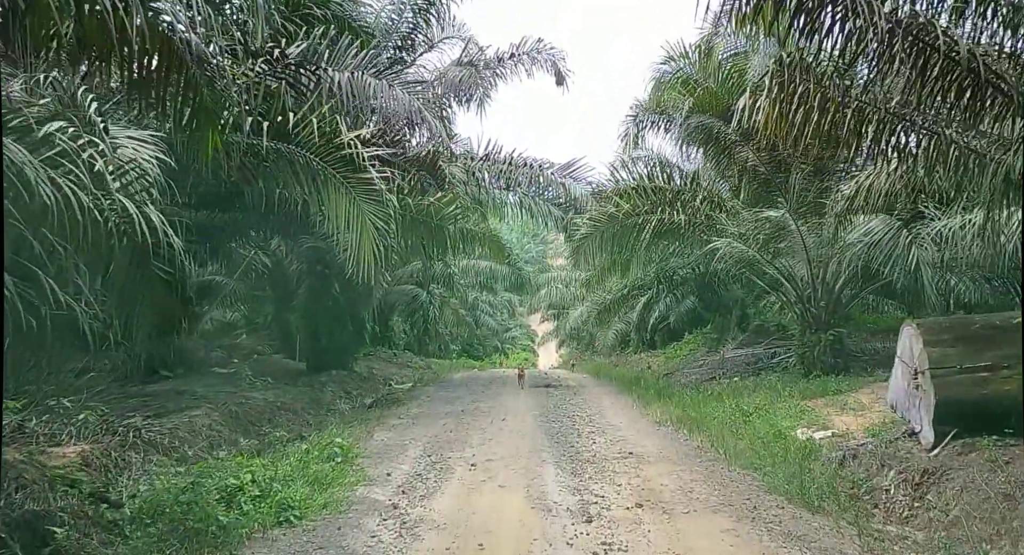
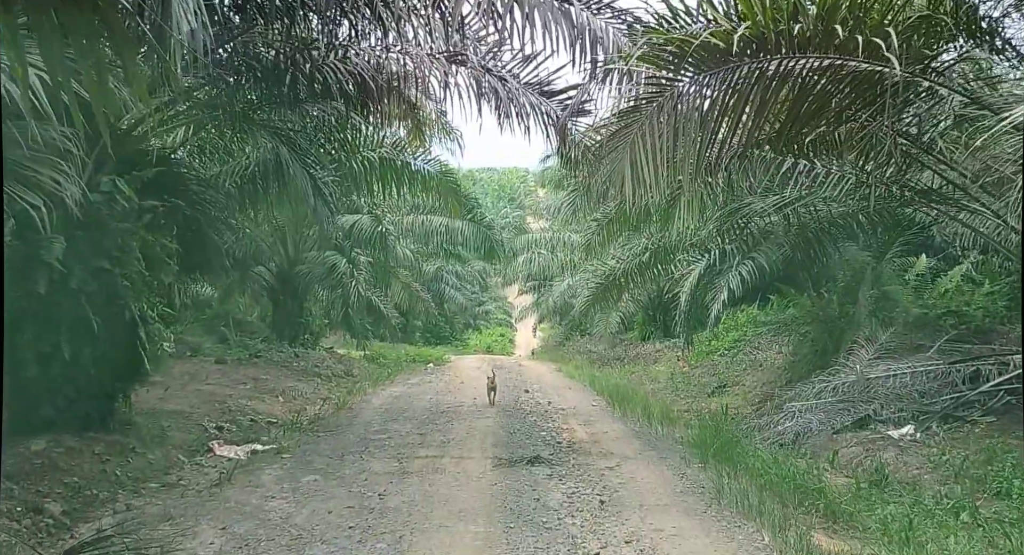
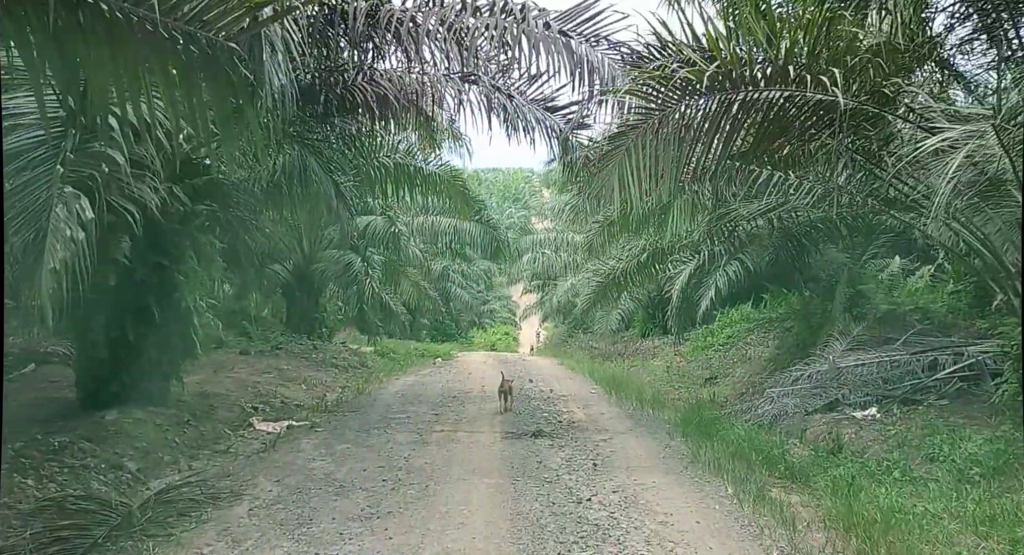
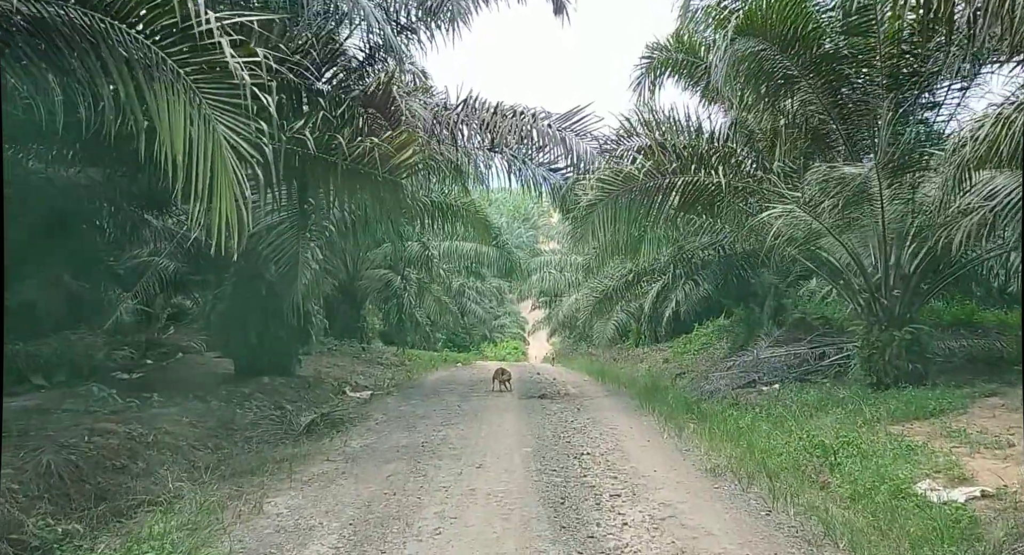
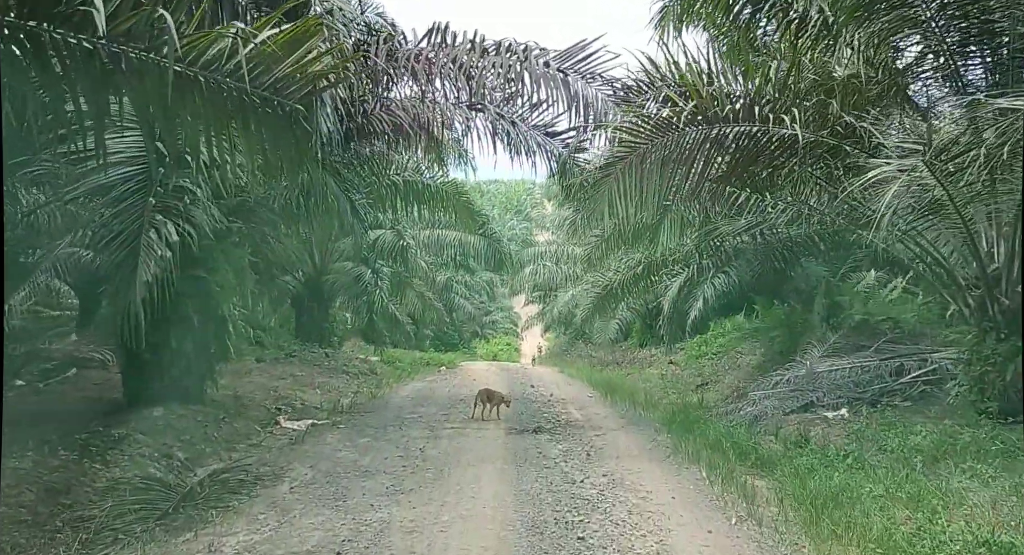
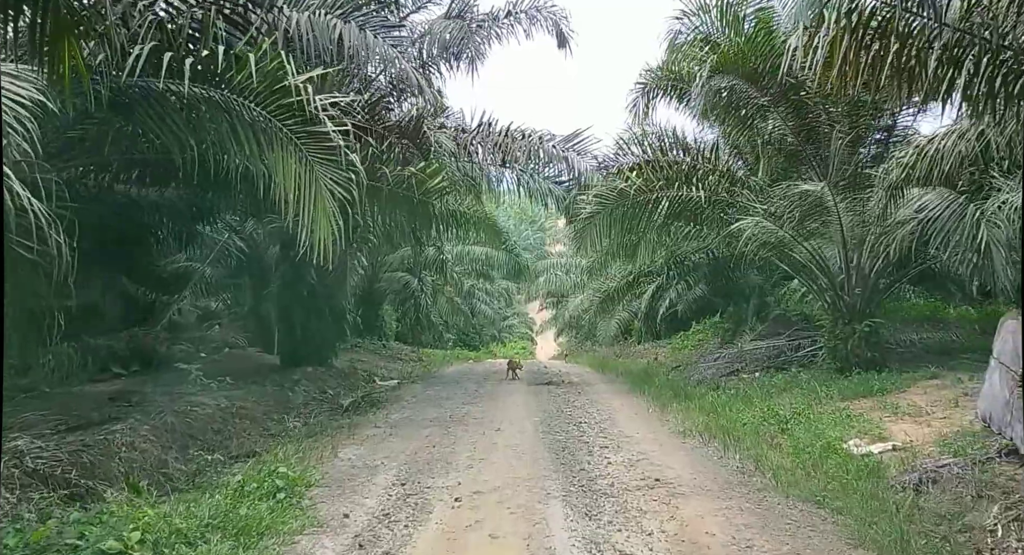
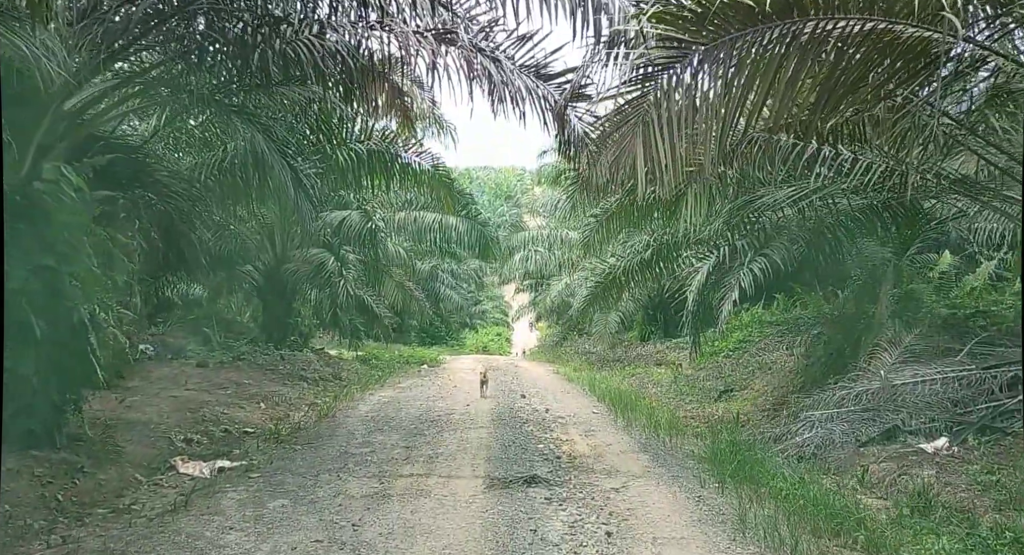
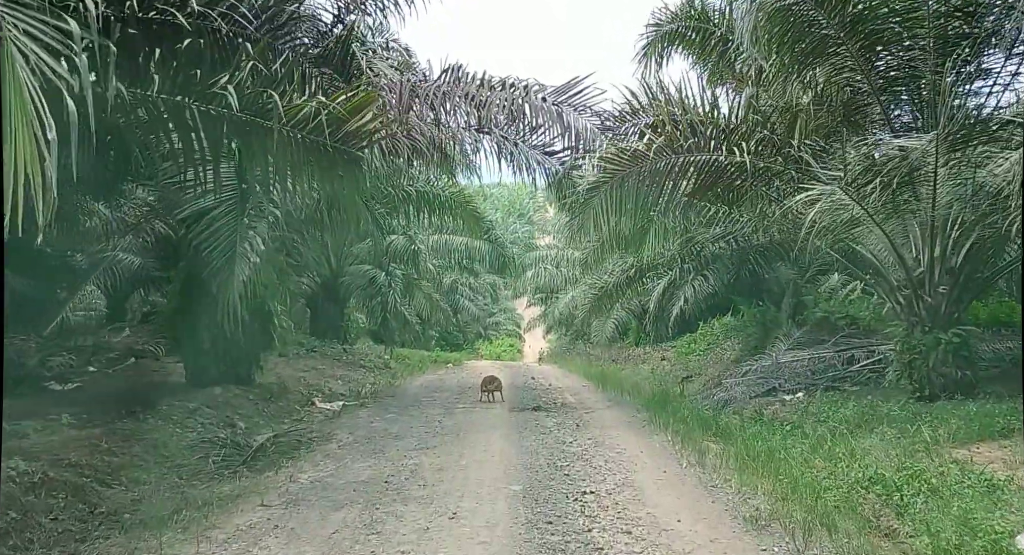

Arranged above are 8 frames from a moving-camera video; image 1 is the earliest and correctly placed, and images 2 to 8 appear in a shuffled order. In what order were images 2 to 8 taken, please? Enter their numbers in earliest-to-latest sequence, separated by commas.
6, 4, 8, 5, 3, 2, 7
